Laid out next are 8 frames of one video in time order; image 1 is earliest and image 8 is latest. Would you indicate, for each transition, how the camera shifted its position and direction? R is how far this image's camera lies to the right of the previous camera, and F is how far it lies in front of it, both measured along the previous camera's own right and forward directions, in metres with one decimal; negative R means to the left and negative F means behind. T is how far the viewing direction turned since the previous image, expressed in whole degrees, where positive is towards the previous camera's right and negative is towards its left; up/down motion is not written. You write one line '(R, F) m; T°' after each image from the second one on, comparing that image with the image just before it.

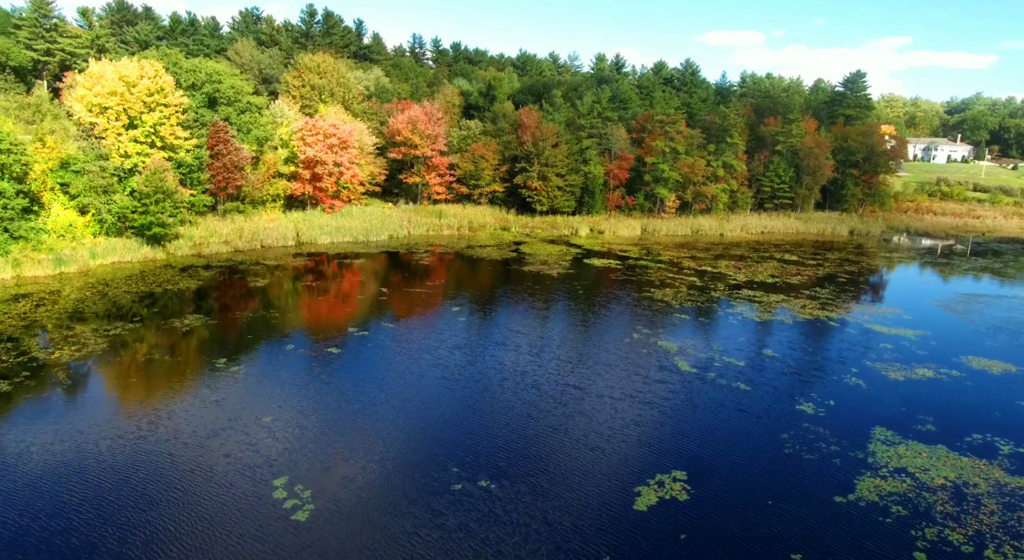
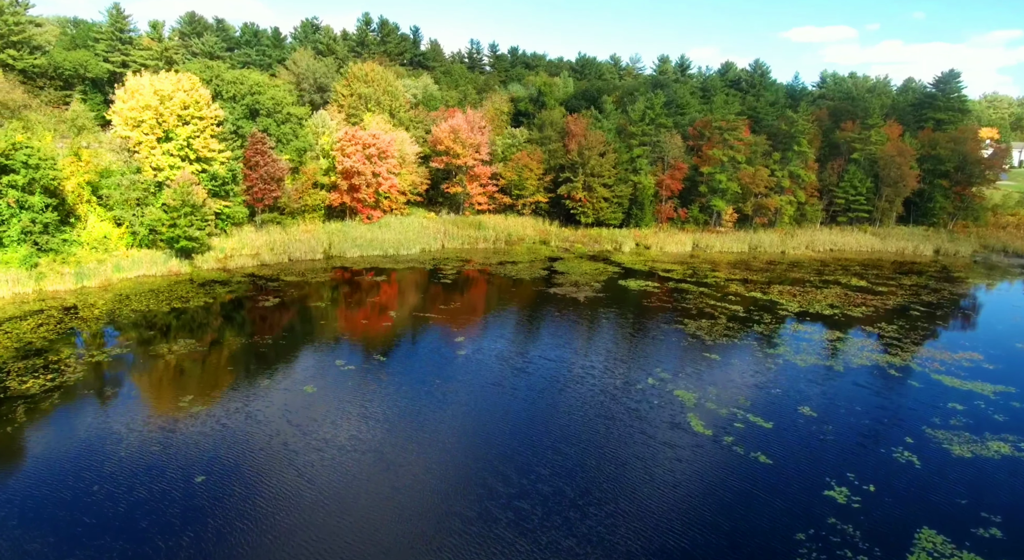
(+2.4, +2.3) m; -7°
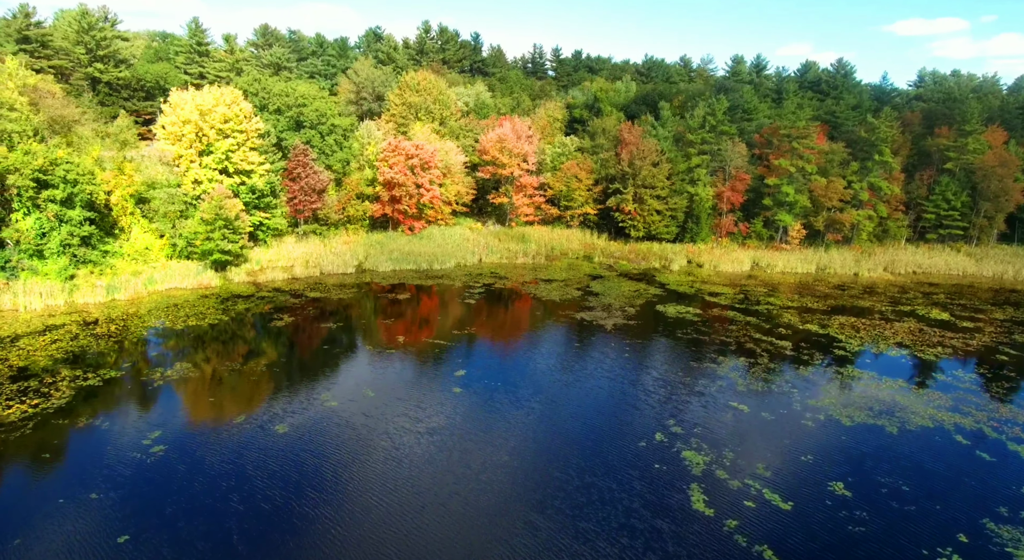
(+2.5, +2.1) m; -7°
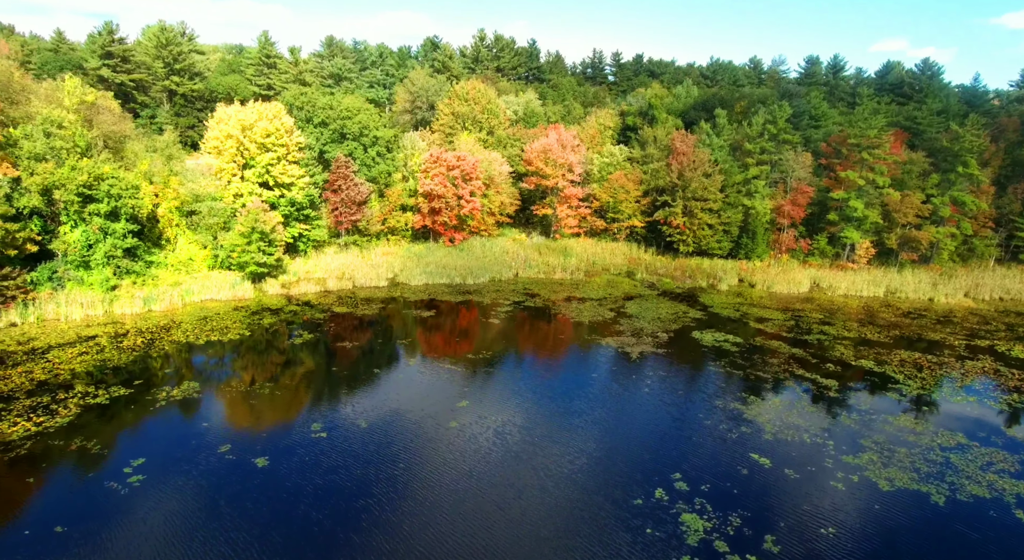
(+2.2, +1.4) m; -7°
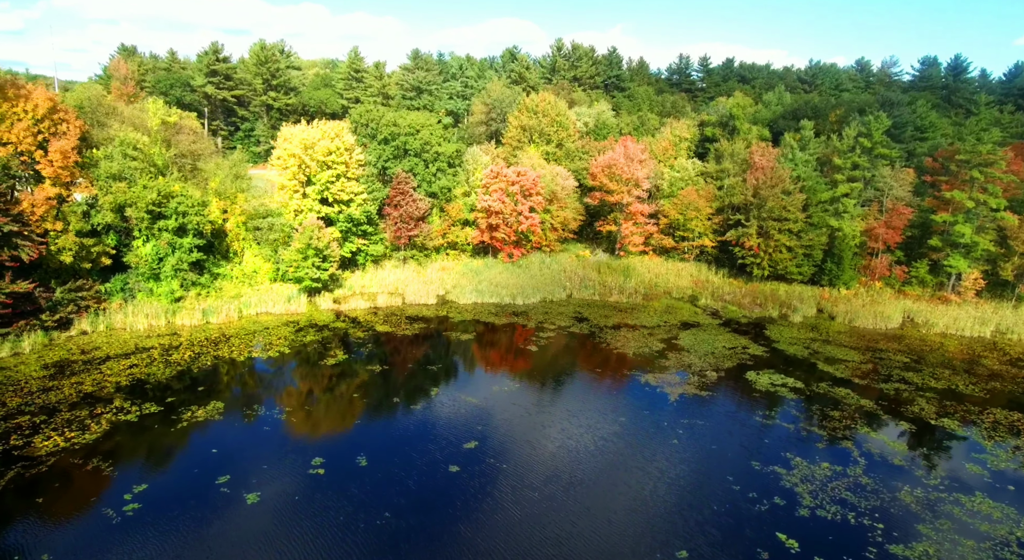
(+2.6, +1.4) m; -9°
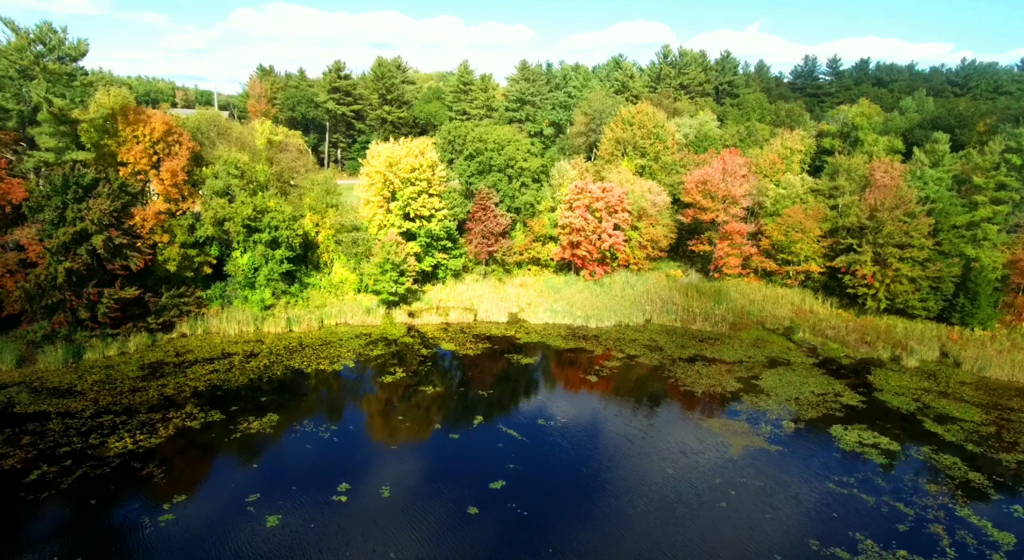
(+2.6, +1.1) m; -11°
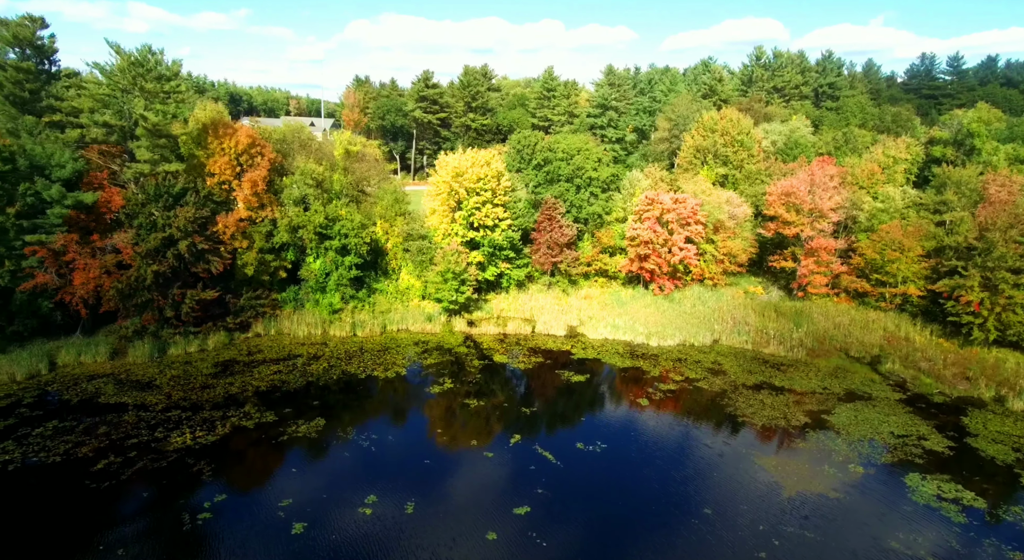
(+1.9, +0.6) m; -9°
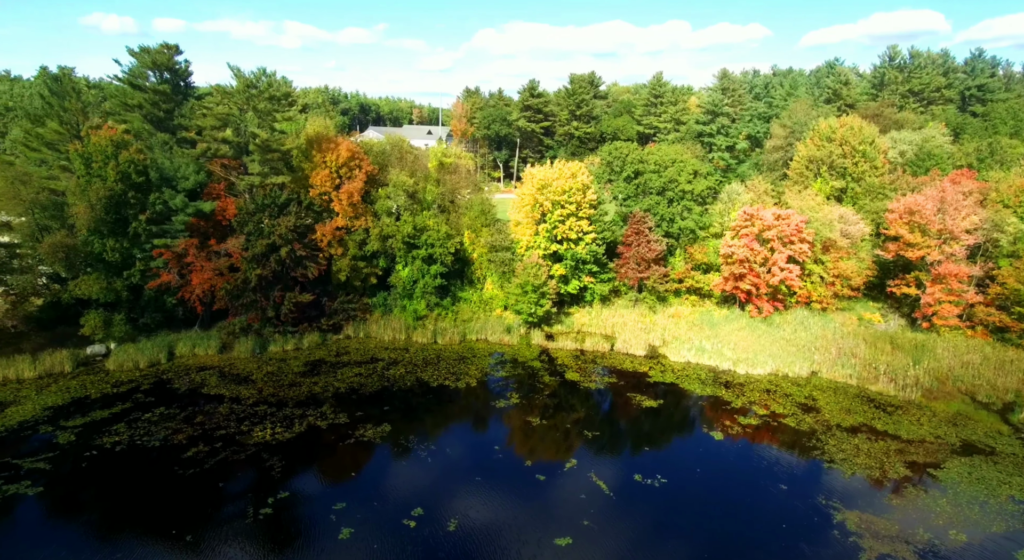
(+1.9, +0.4) m; -11°
